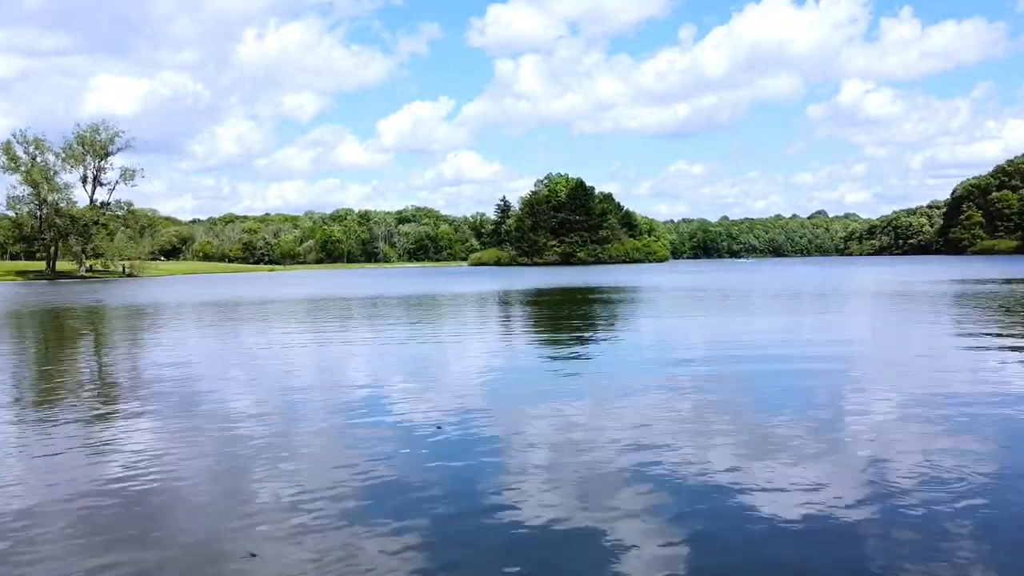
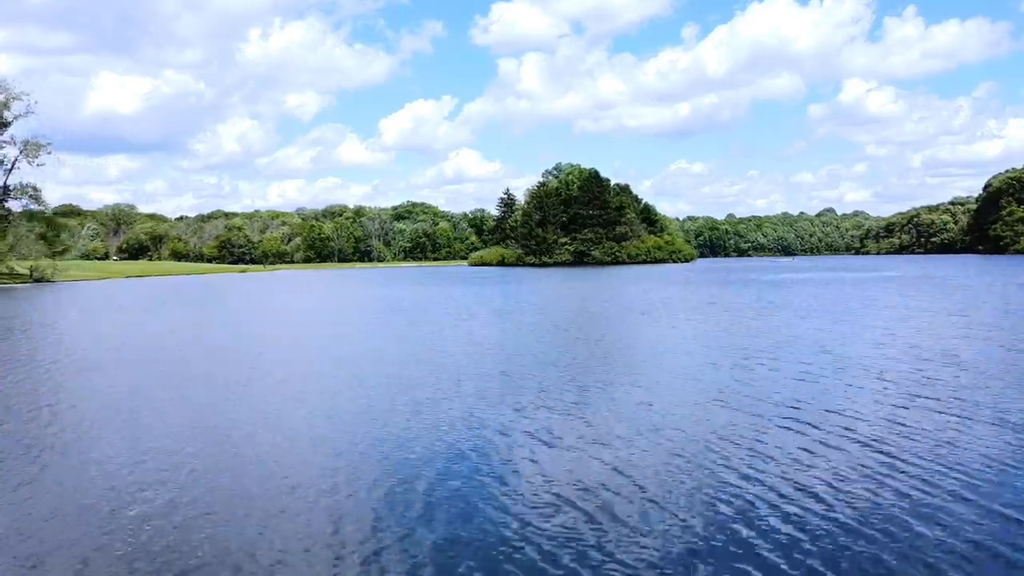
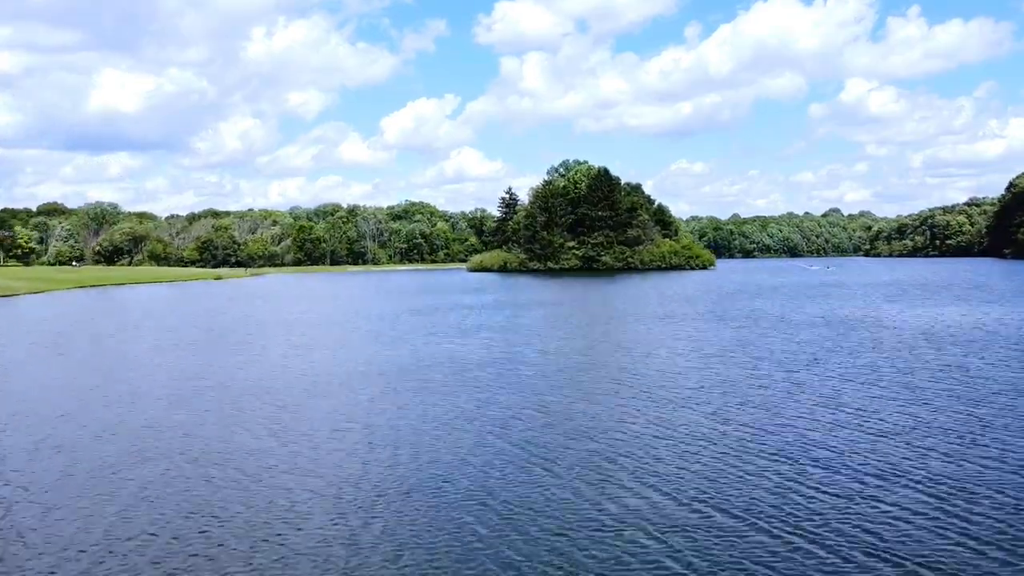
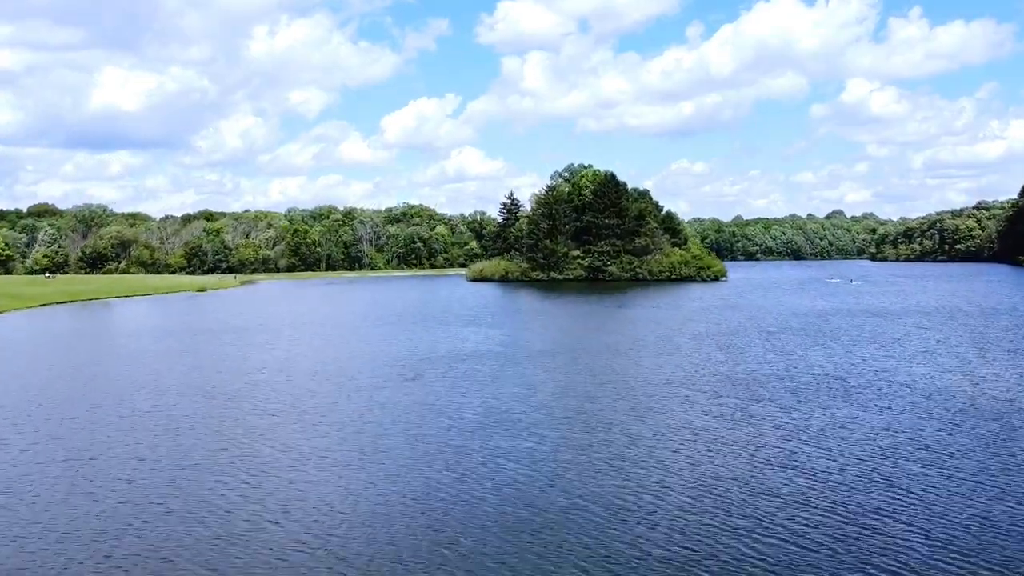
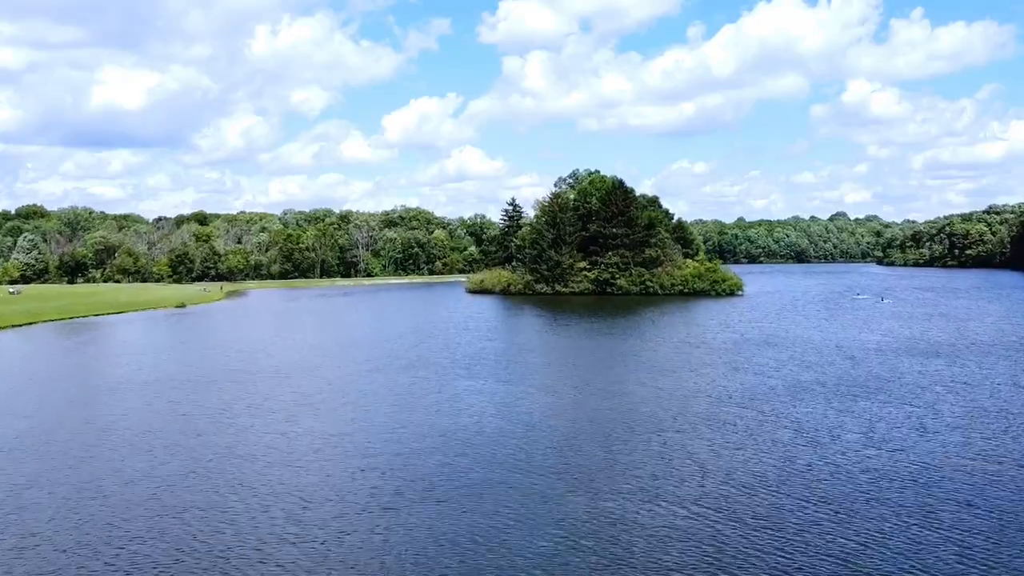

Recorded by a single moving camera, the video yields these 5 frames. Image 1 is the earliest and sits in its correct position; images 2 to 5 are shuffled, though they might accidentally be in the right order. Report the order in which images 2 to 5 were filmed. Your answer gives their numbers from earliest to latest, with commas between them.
2, 3, 4, 5
